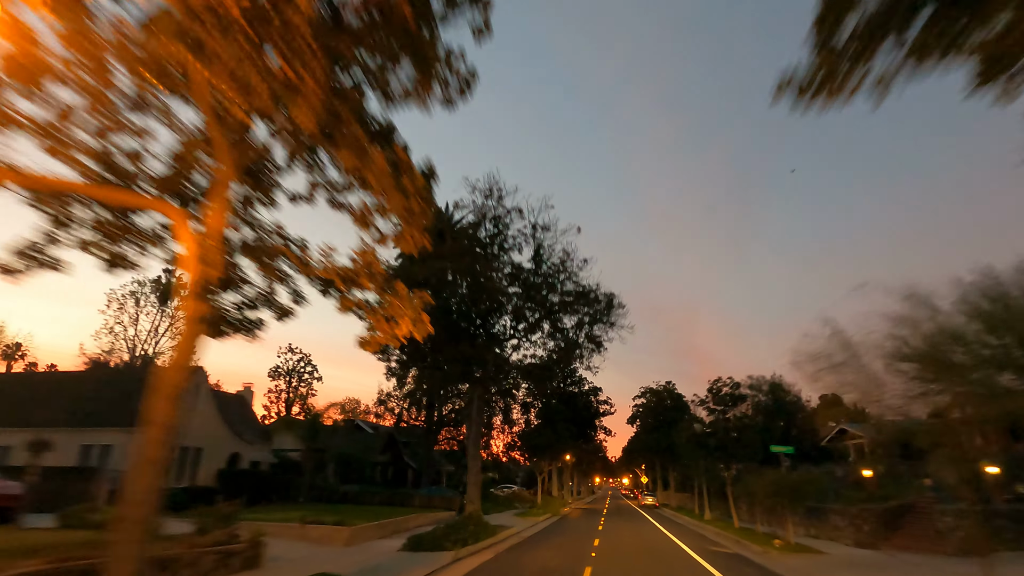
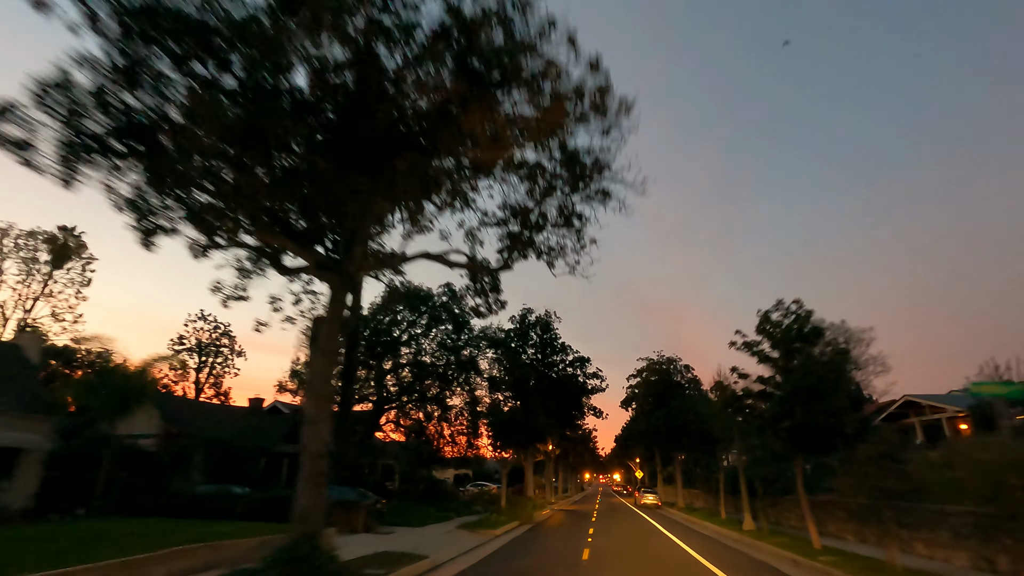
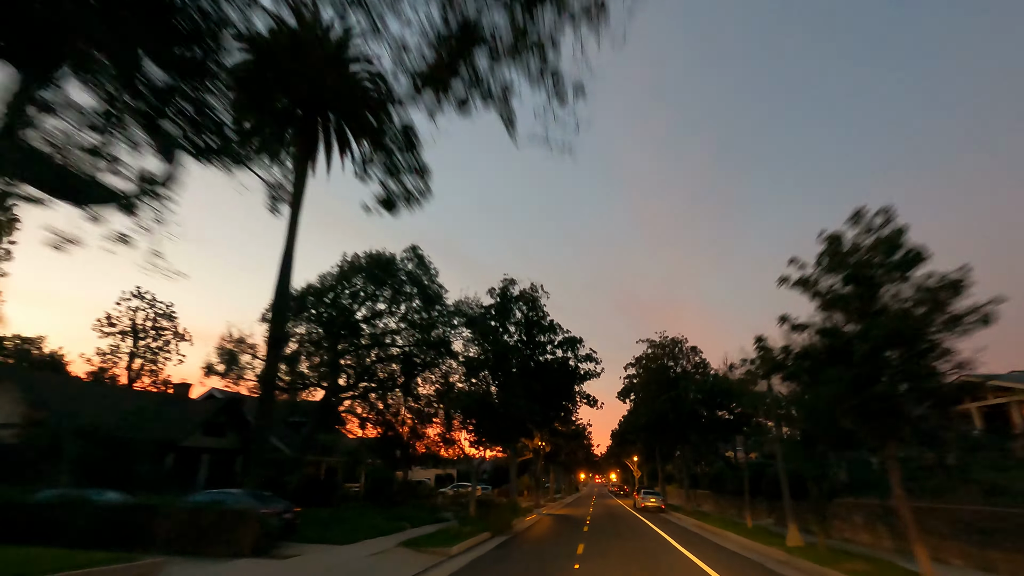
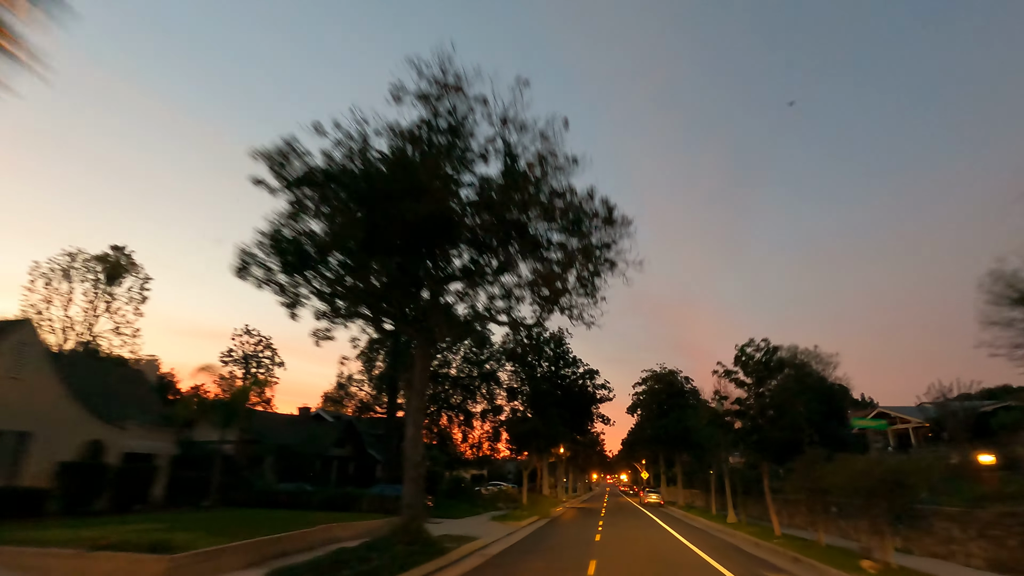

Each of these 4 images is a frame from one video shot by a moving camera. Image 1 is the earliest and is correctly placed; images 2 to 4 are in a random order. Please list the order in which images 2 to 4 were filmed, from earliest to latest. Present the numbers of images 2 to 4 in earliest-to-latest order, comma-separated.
4, 2, 3
